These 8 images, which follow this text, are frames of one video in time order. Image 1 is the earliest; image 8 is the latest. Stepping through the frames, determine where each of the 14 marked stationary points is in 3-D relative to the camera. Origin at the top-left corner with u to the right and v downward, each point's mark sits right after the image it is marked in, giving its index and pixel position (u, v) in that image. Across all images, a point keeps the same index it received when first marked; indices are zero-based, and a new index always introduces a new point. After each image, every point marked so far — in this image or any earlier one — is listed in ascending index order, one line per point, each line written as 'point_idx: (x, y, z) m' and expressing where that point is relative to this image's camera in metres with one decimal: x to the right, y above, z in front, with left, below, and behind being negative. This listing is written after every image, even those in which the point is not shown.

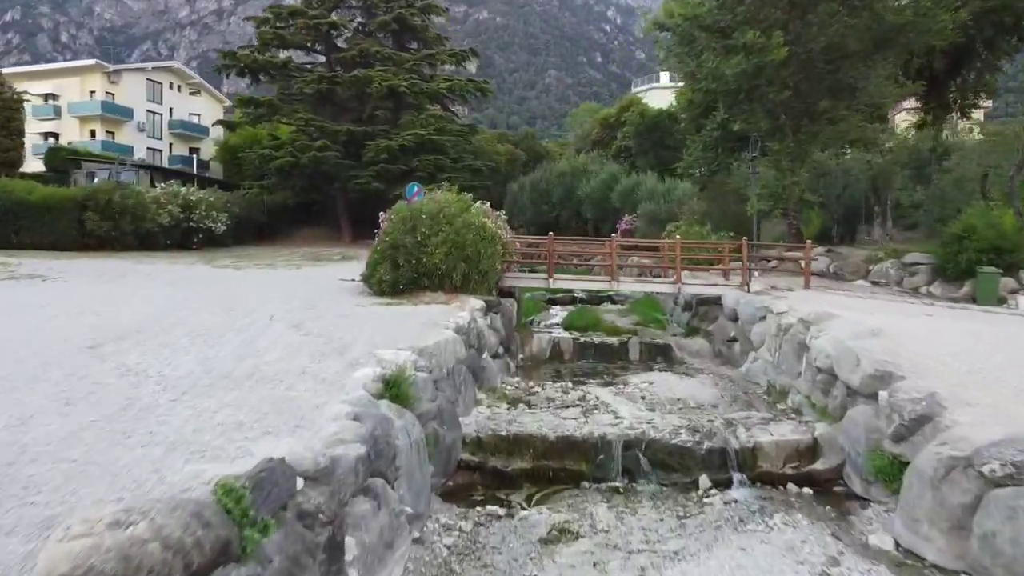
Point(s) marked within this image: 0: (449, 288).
0: (-0.6, 0.0, +7.7) m
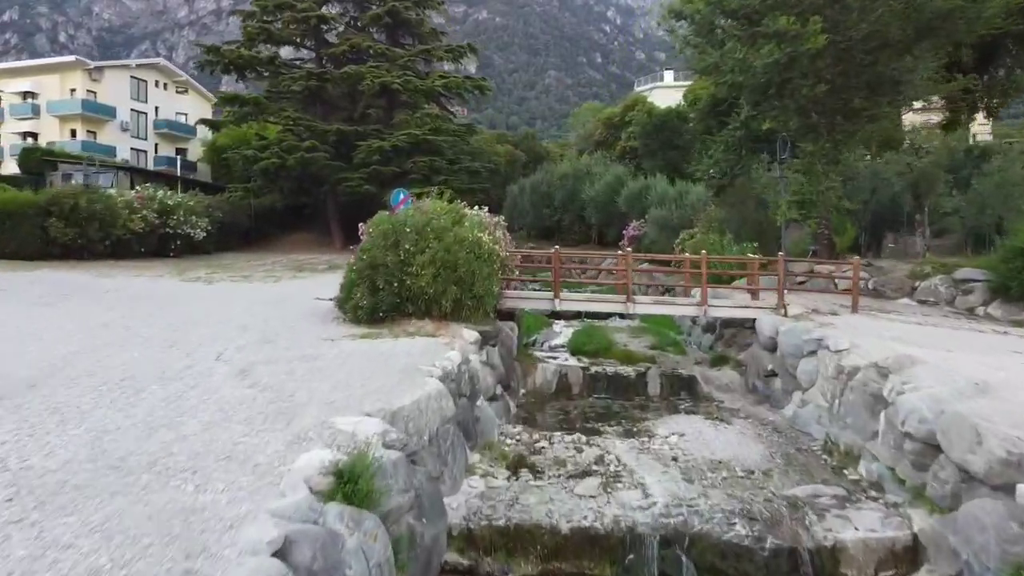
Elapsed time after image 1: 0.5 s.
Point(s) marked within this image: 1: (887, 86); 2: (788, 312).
0: (-0.6, -0.2, +6.5) m
1: (+4.2, +2.2, +9.5) m
2: (+2.5, -0.2, +7.7) m
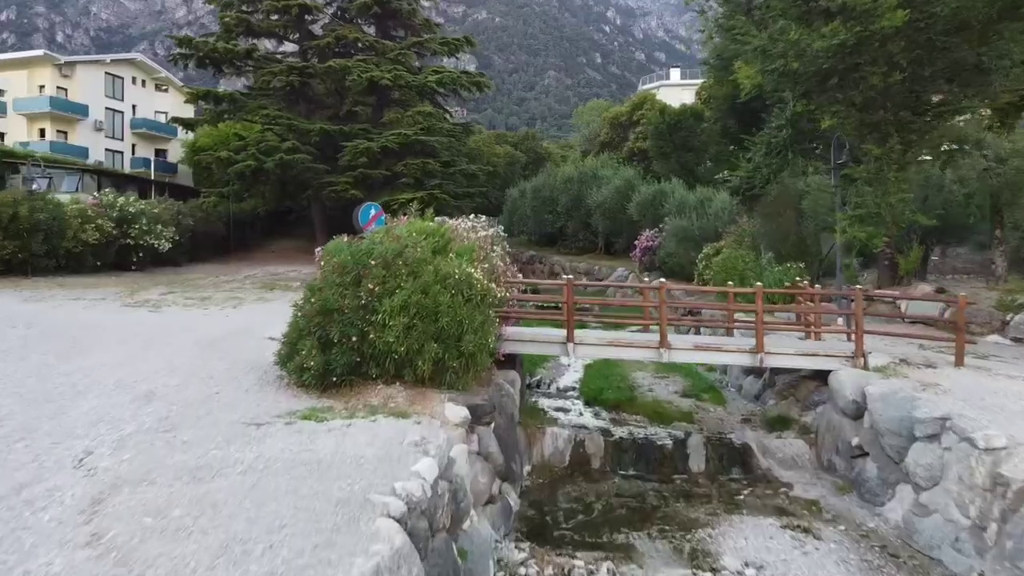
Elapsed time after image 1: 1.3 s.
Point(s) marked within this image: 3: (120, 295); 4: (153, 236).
0: (-0.6, -0.5, +4.8) m
1: (+4.2, +1.9, +7.8) m
2: (+2.5, -0.5, +5.9) m
3: (-5.2, -0.1, +11.3) m
4: (-6.5, +1.0, +15.4) m
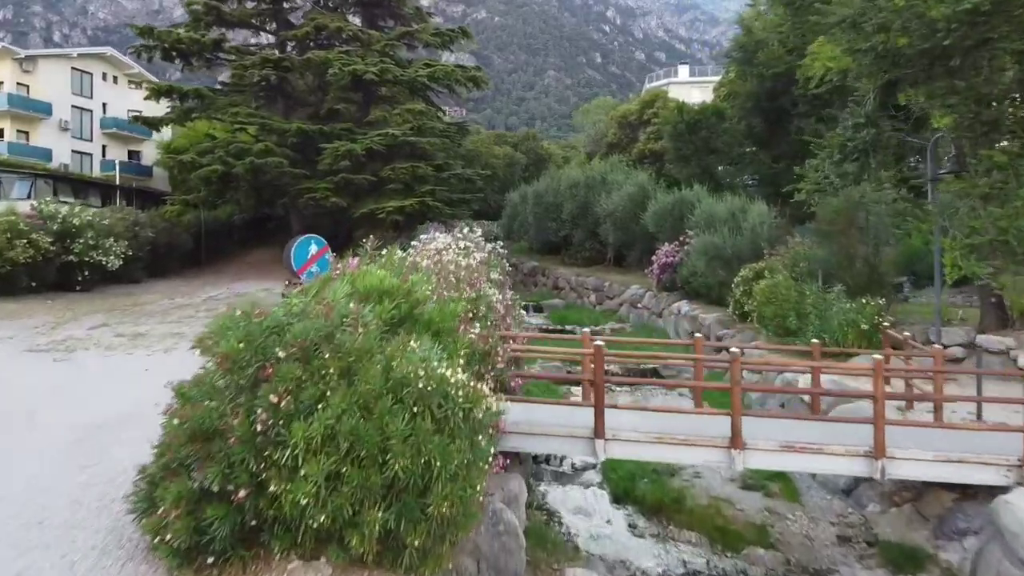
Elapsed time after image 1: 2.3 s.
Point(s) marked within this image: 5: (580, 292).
0: (-0.5, -0.9, +2.8) m
1: (+4.2, +1.6, +5.8) m
2: (+2.5, -0.9, +4.0) m
3: (-5.1, -0.5, +9.3) m
4: (-6.5, +0.6, +13.5) m
5: (+1.5, -0.1, +18.5) m
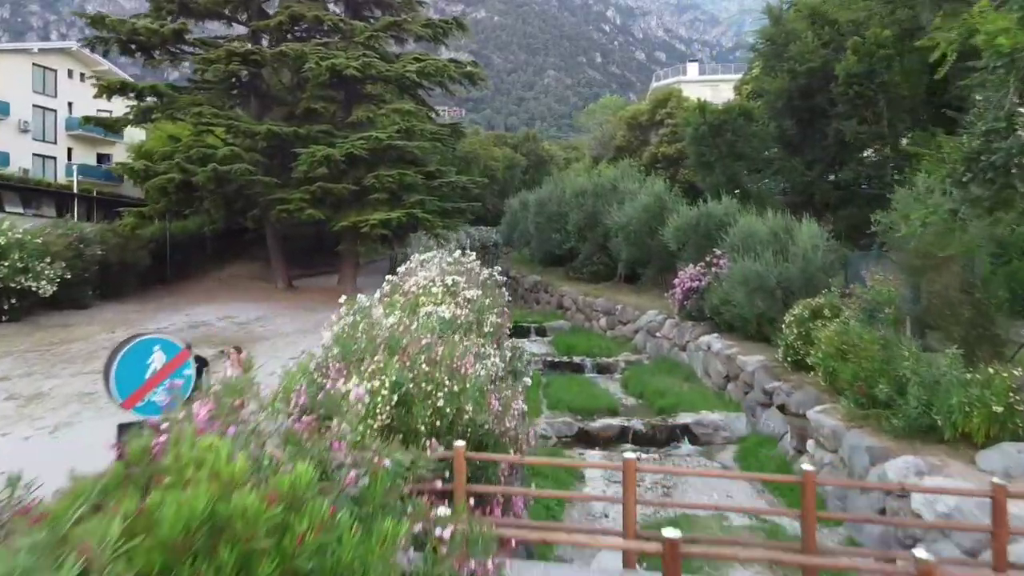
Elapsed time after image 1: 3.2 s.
0: (-0.5, -1.3, +0.8) m
1: (+4.2, +1.2, +3.8) m
2: (+2.5, -1.3, +2.0) m
3: (-5.1, -0.9, +7.3) m
4: (-6.5, +0.2, +11.5) m
5: (+1.5, -0.5, +16.6) m
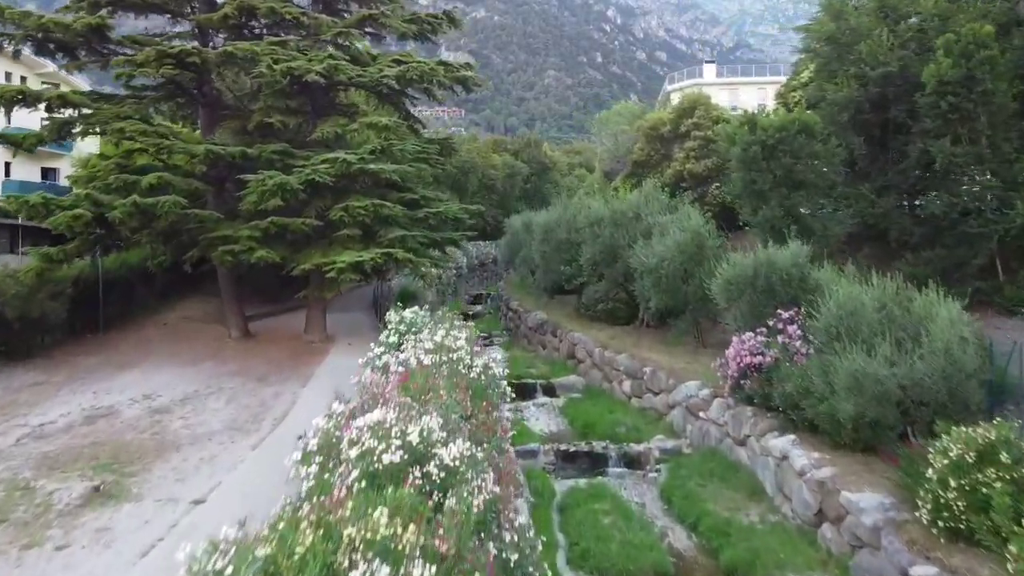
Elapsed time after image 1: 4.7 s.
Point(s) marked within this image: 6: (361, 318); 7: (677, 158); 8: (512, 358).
0: (-0.5, -2.1, -2.1) m
1: (+4.2, +0.3, +0.9) m
2: (+2.5, -2.1, -1.0) m
3: (-5.1, -1.7, +4.4) m
4: (-6.5, -0.6, +8.5) m
5: (+1.5, -1.3, +13.6) m
6: (-3.0, -0.6, +16.6) m
7: (+3.5, +2.8, +18.4) m
8: (0.0, -1.5, +17.4) m
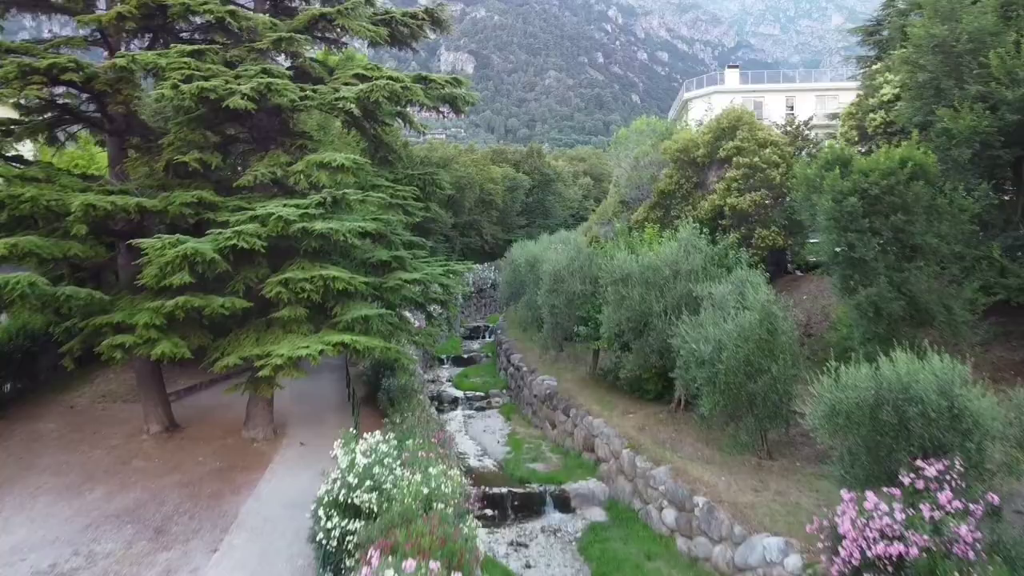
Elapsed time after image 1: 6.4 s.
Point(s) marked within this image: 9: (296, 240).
0: (-0.5, -3.2, -5.4) m
1: (+4.3, -0.7, -2.4) m
2: (+2.6, -3.2, -4.3) m
3: (-5.1, -2.7, +1.1) m
4: (-6.4, -1.7, +5.3) m
5: (+1.5, -2.4, +10.3) m
6: (-2.9, -1.6, +13.3) m
7: (+3.6, +1.8, +15.1) m
8: (0.0, -2.5, +14.1) m
9: (-2.3, +0.5, +9.0) m
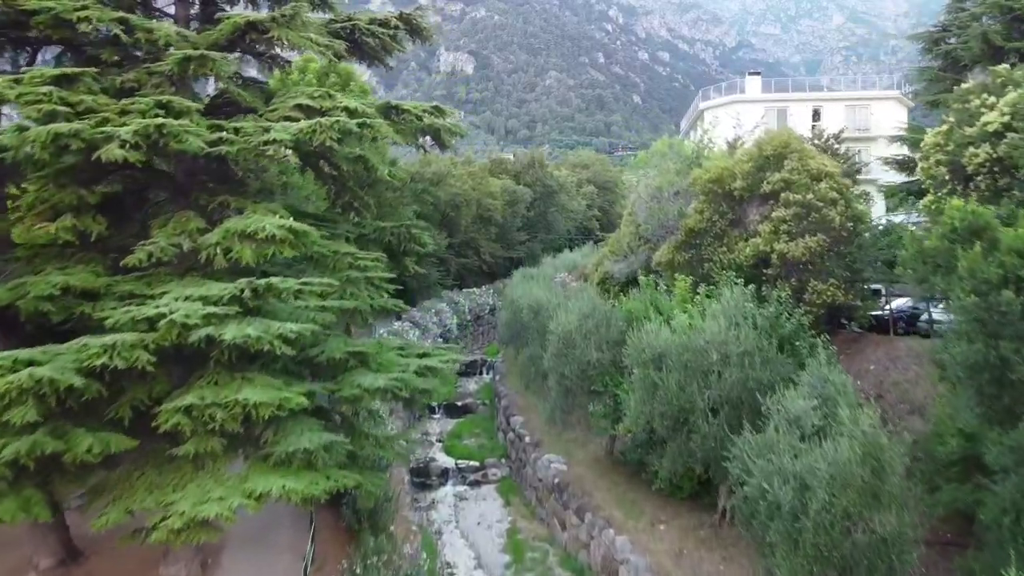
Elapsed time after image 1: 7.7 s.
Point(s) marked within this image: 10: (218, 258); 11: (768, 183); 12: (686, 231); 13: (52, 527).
0: (-0.5, -4.1, -8.0) m
1: (+4.3, -1.7, -5.0) m
2: (+2.6, -4.1, -6.9) m
3: (-5.1, -3.7, -1.5) m
4: (-6.4, -2.6, +2.6) m
5: (+1.5, -3.3, +7.7) m
6: (-2.9, -2.5, +10.7) m
7: (+3.6, +0.8, +12.5) m
8: (0.0, -3.4, +11.5) m
9: (-2.3, -0.4, +6.3) m
10: (-2.2, +0.2, +6.4) m
11: (+3.8, +1.6, +12.5) m
12: (+2.8, +0.9, +13.6) m
13: (-4.5, -2.4, +8.4) m
